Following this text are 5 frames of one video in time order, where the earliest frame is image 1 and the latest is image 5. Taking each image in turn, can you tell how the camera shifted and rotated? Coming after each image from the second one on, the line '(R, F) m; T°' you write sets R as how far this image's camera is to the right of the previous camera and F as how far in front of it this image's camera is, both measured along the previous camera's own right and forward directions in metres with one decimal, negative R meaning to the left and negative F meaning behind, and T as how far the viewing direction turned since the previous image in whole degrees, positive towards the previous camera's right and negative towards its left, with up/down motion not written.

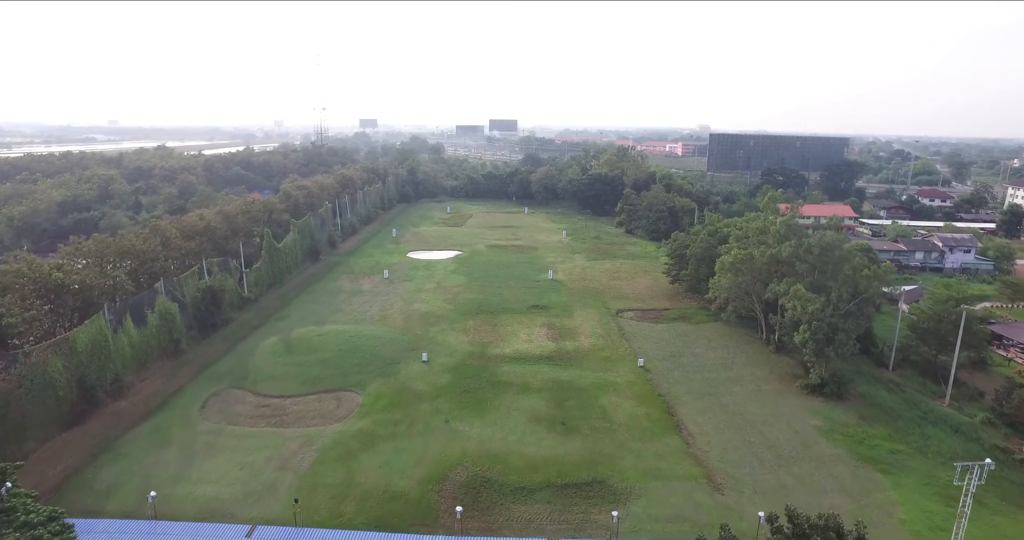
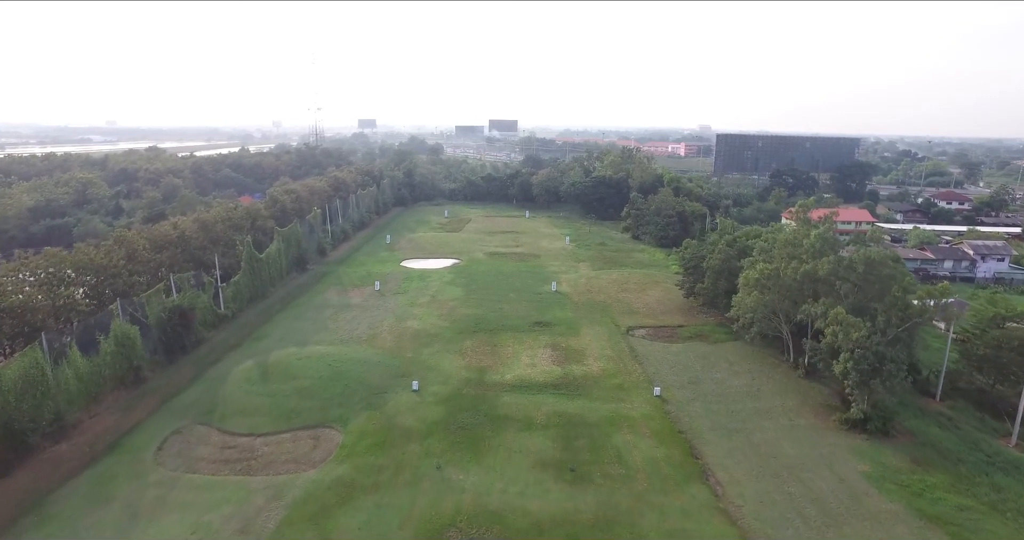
(0.0, +2.4) m; 0°
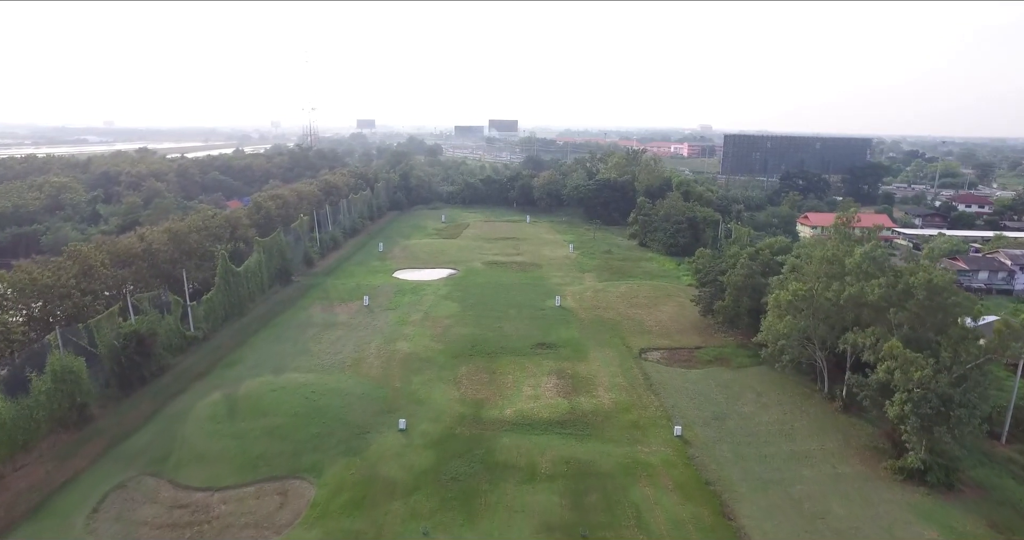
(0.0, +2.5) m; 0°
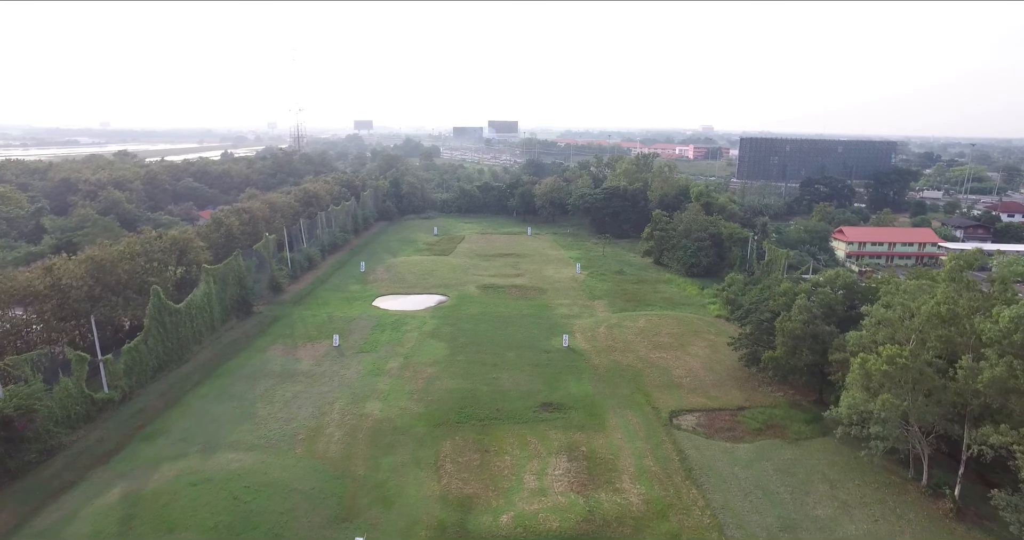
(+0.1, +4.9) m; 0°
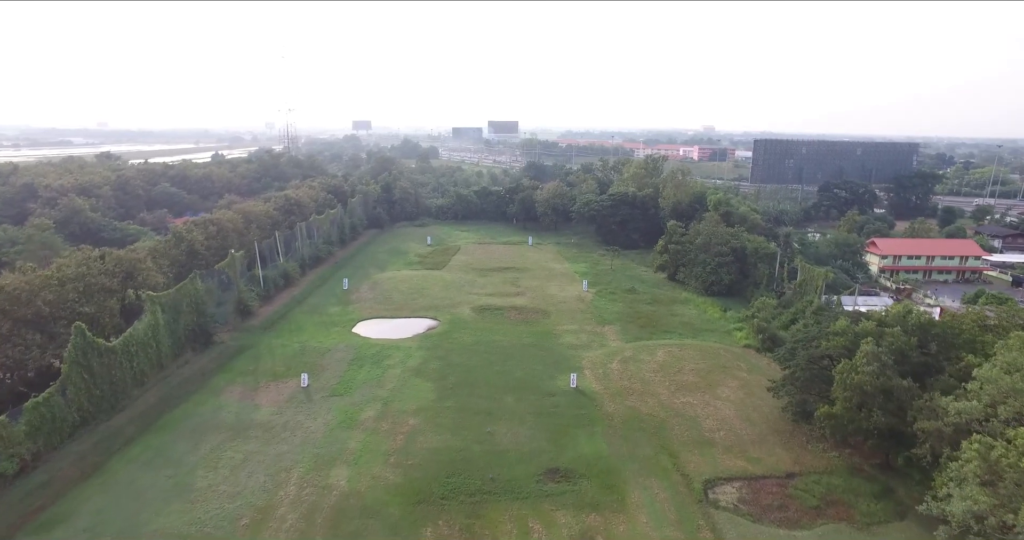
(+0.1, +3.7) m; 0°
